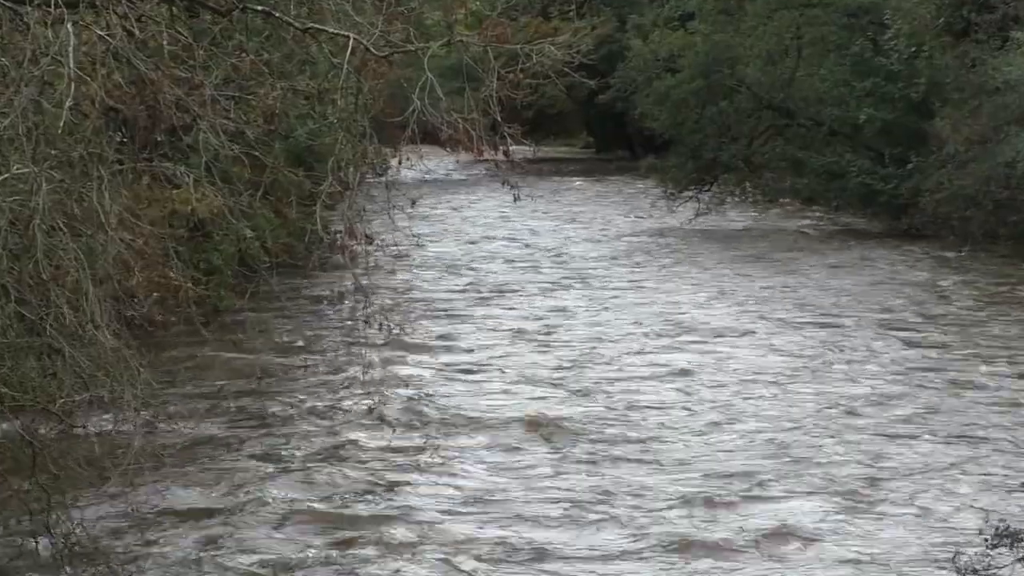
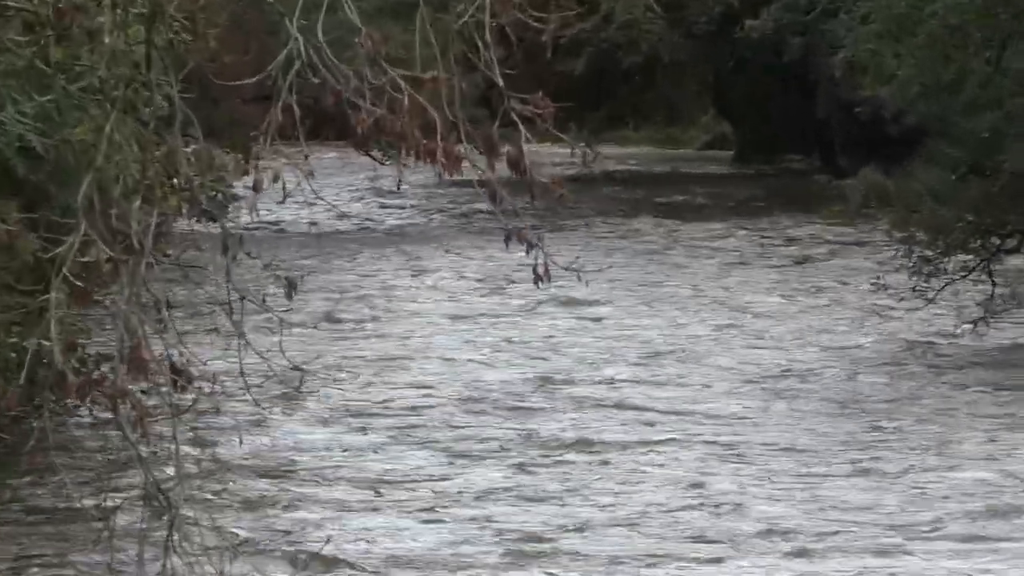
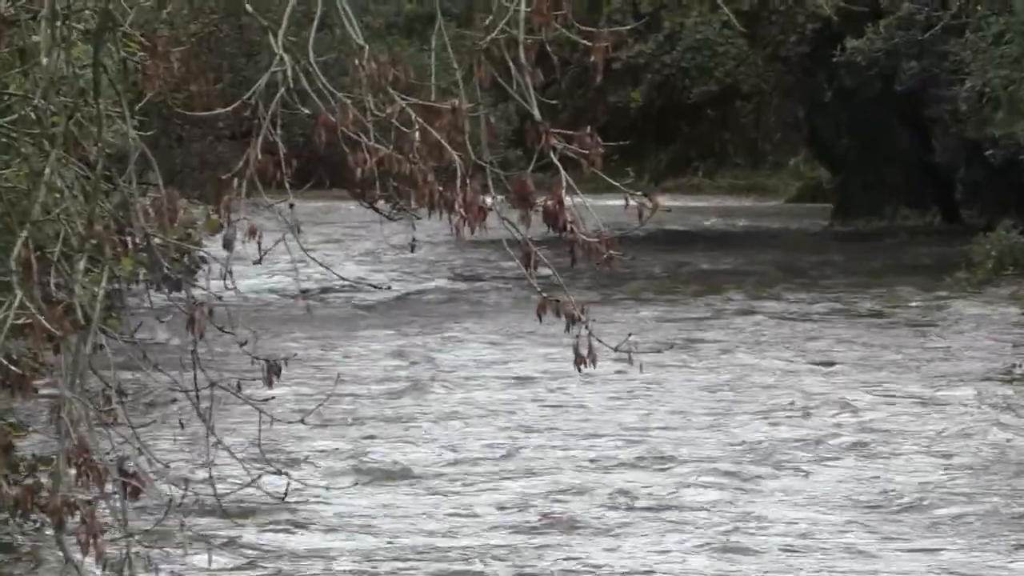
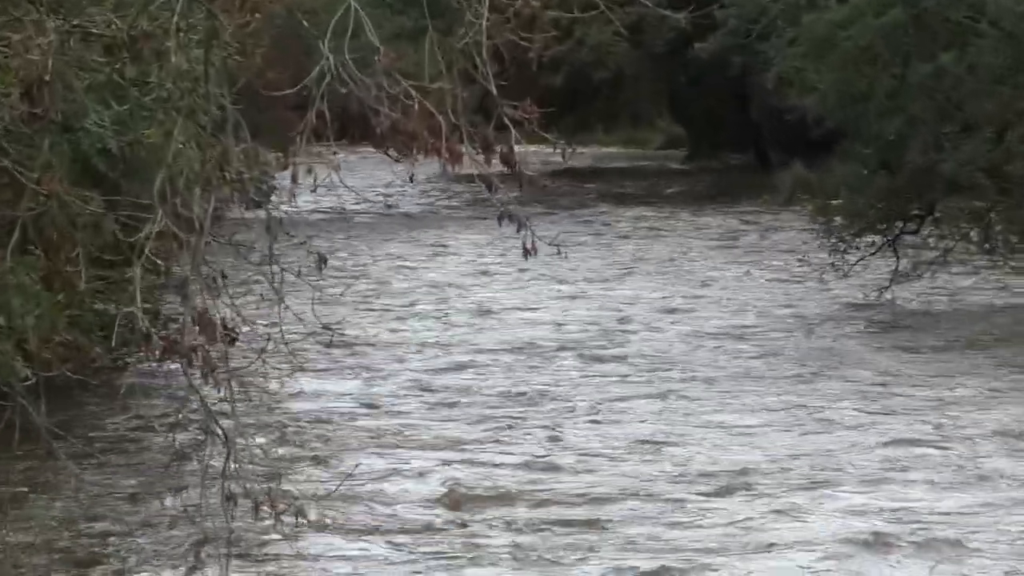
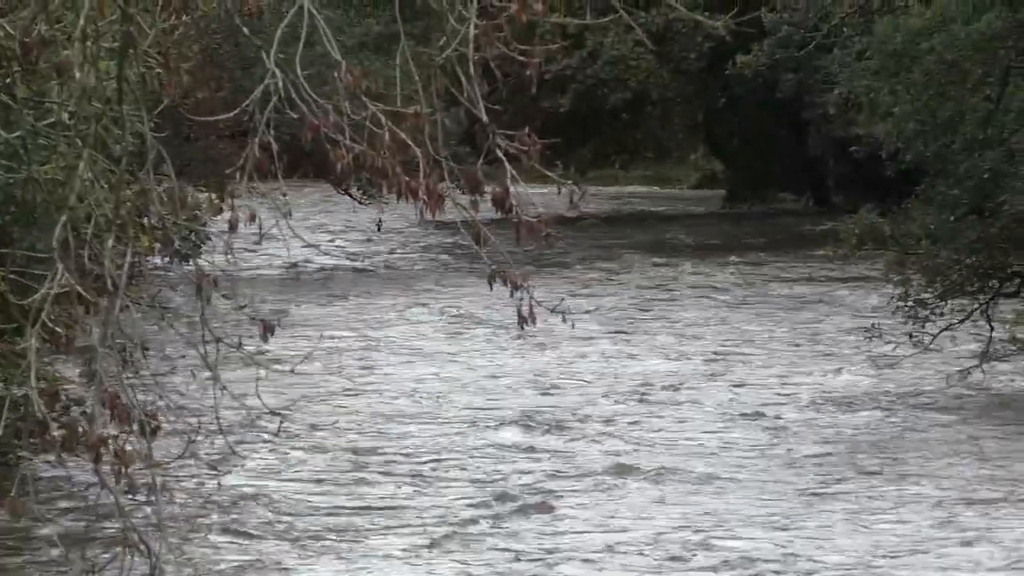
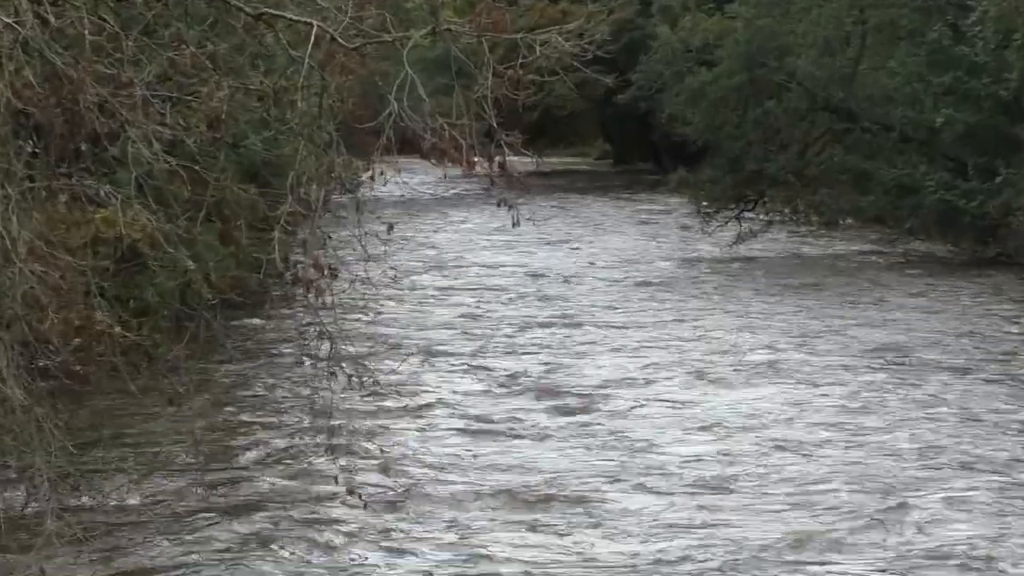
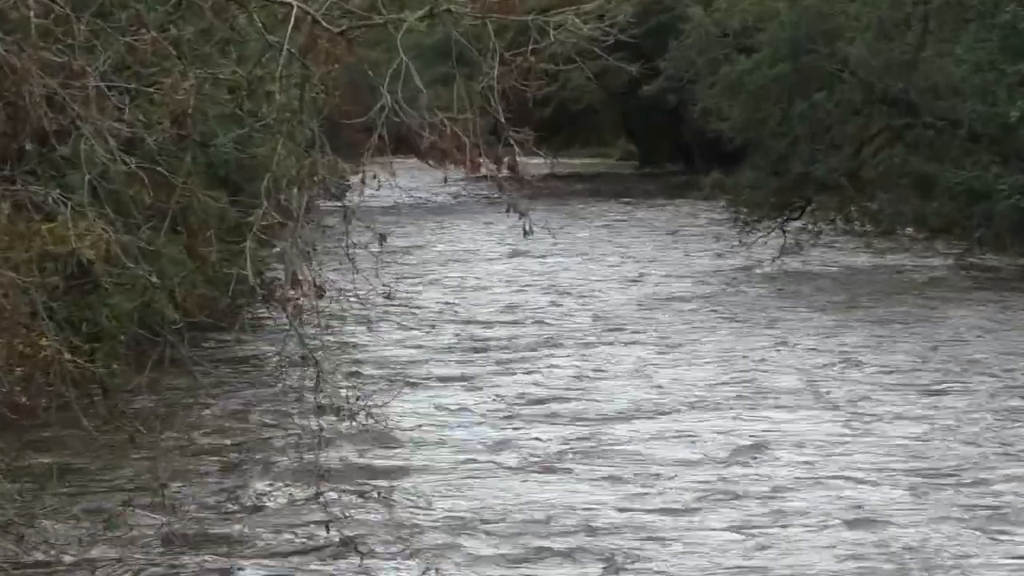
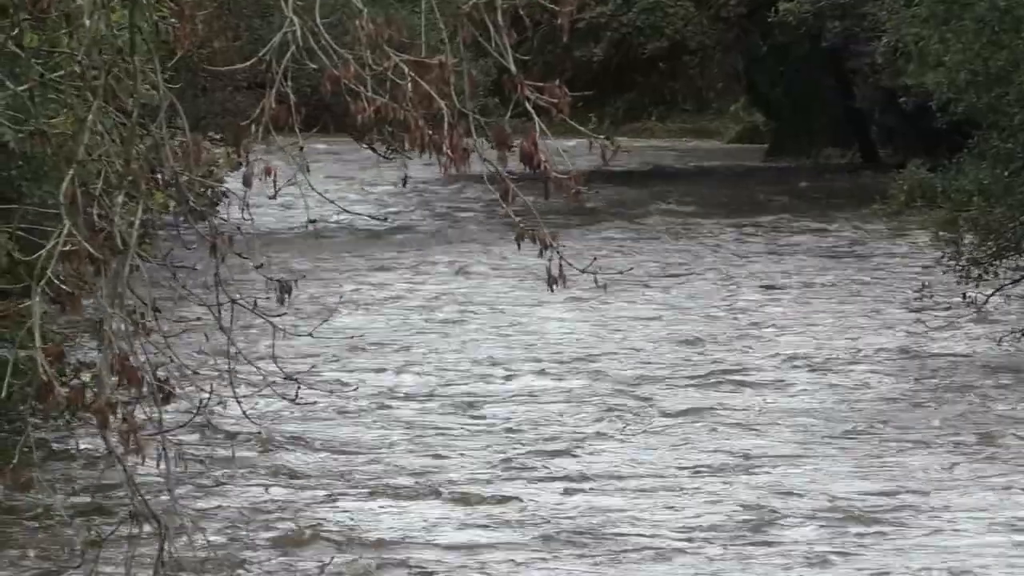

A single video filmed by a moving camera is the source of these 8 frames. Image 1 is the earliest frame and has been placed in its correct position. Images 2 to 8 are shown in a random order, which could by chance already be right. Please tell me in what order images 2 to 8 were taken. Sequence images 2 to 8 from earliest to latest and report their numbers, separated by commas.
6, 7, 4, 2, 5, 8, 3
